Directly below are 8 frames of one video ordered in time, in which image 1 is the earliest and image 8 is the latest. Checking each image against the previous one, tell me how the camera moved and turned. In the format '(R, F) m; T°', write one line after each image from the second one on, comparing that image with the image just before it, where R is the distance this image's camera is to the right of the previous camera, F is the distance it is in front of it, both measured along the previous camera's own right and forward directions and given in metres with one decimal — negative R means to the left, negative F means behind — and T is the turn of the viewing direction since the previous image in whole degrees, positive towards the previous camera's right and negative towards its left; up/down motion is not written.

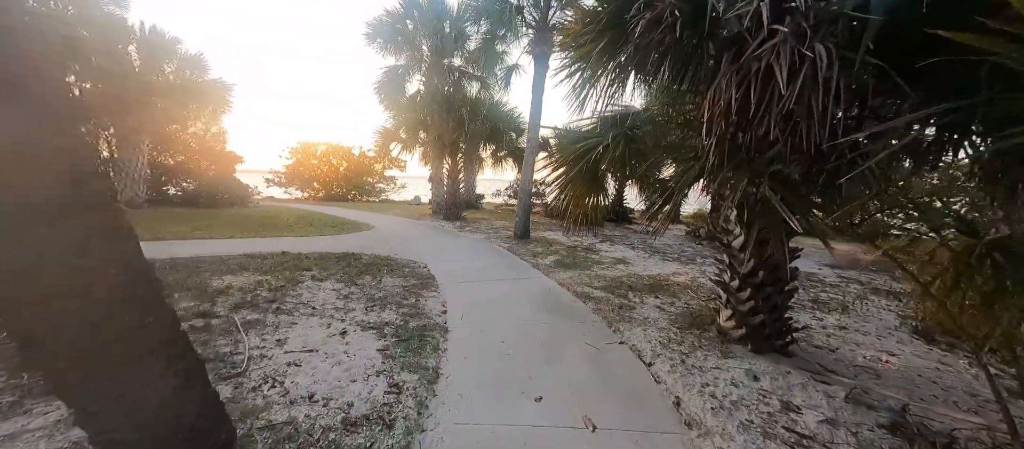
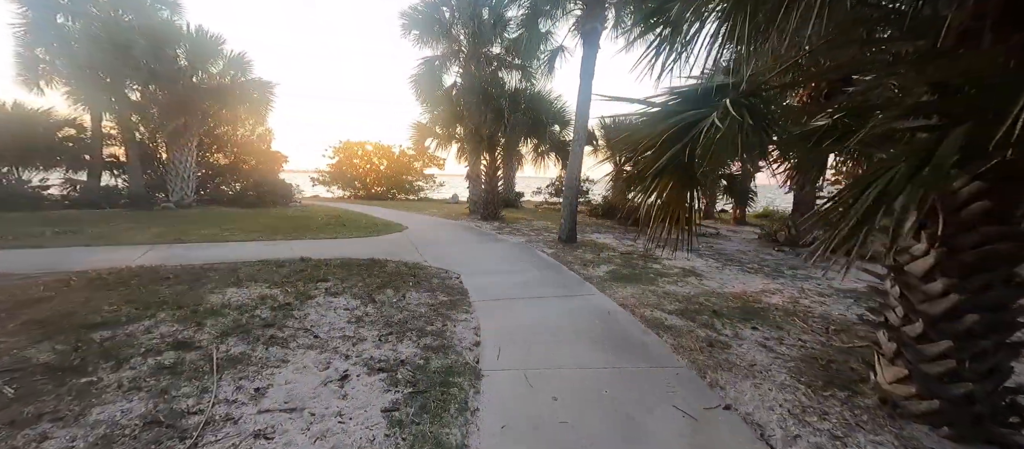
(-0.1, +0.8) m; -6°
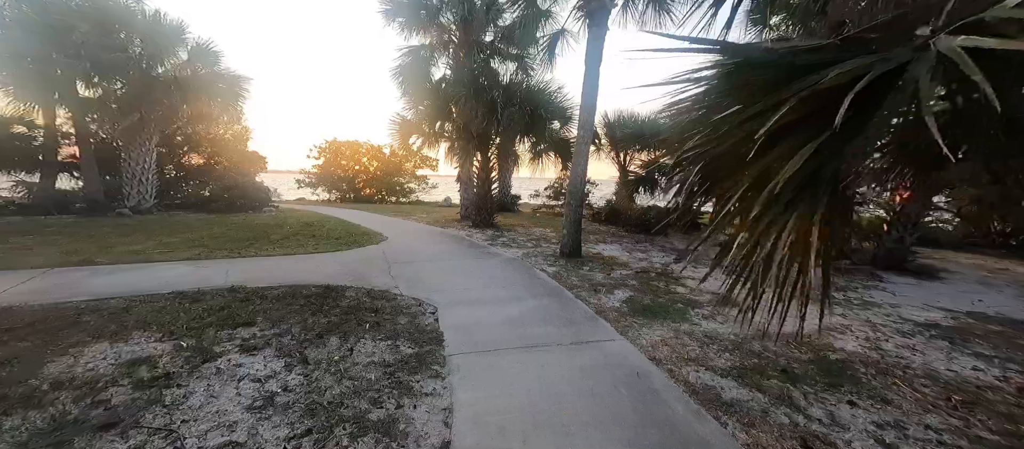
(+0.1, +1.0) m; 0°
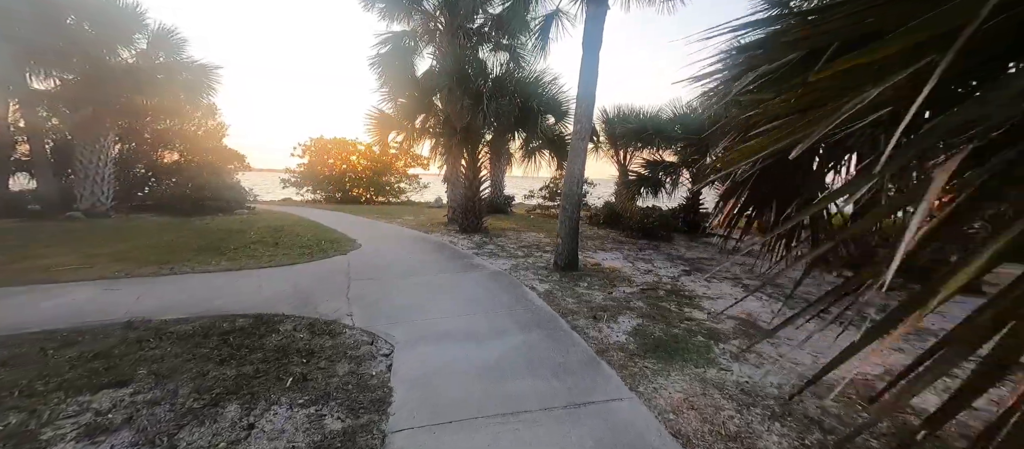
(+0.2, +0.7) m; 0°
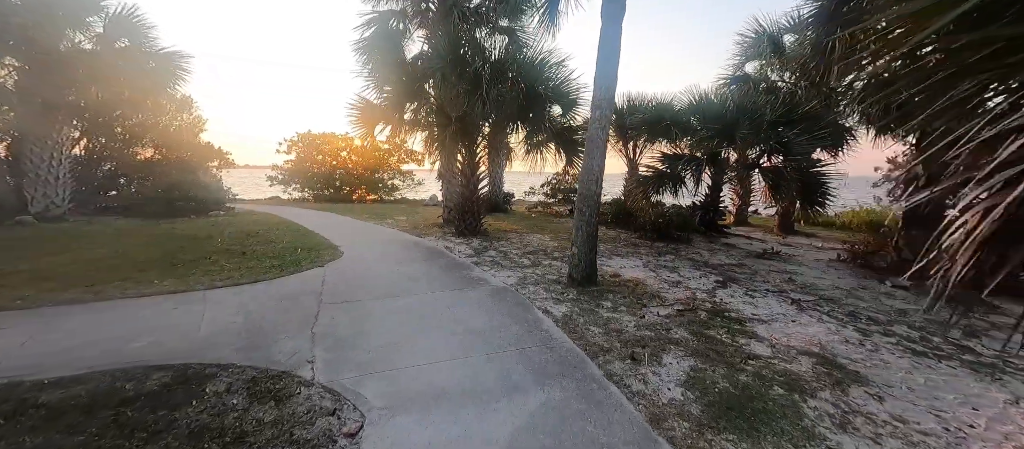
(-0.1, +0.8) m; 0°
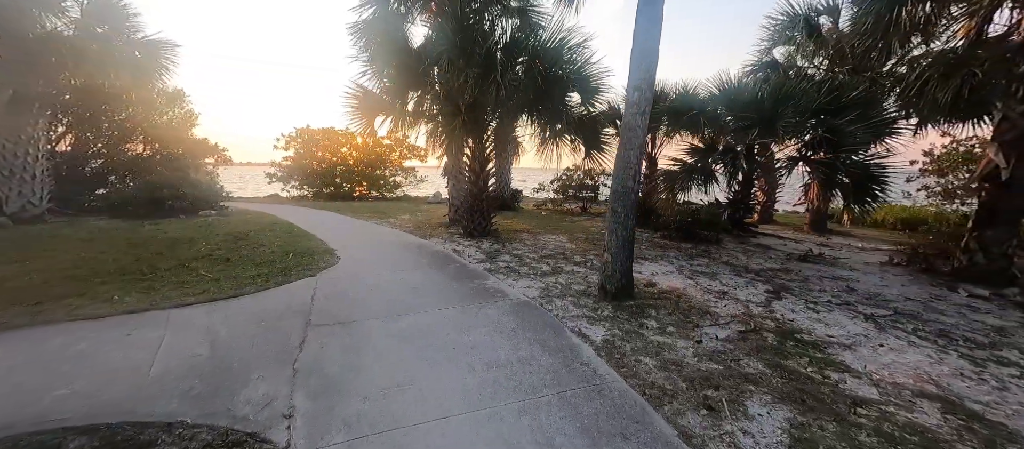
(-0.2, +0.6) m; 0°
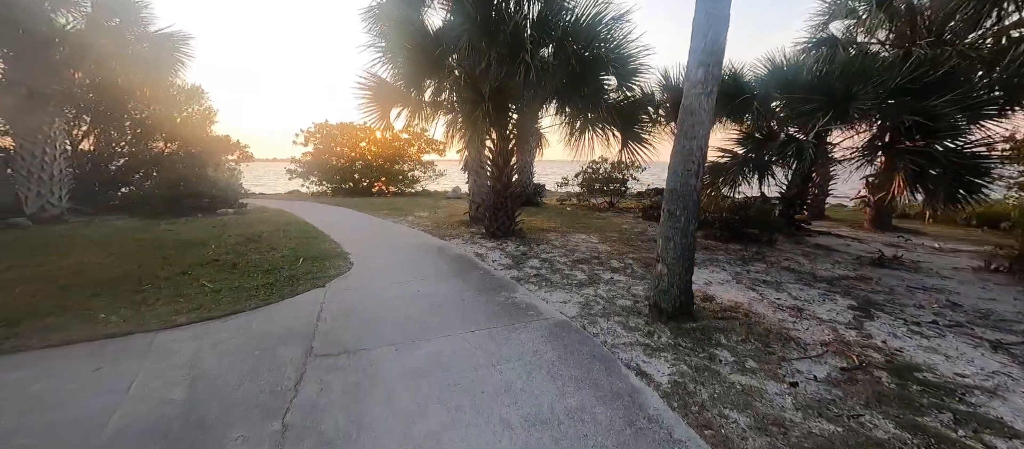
(-0.1, +0.5) m; -3°
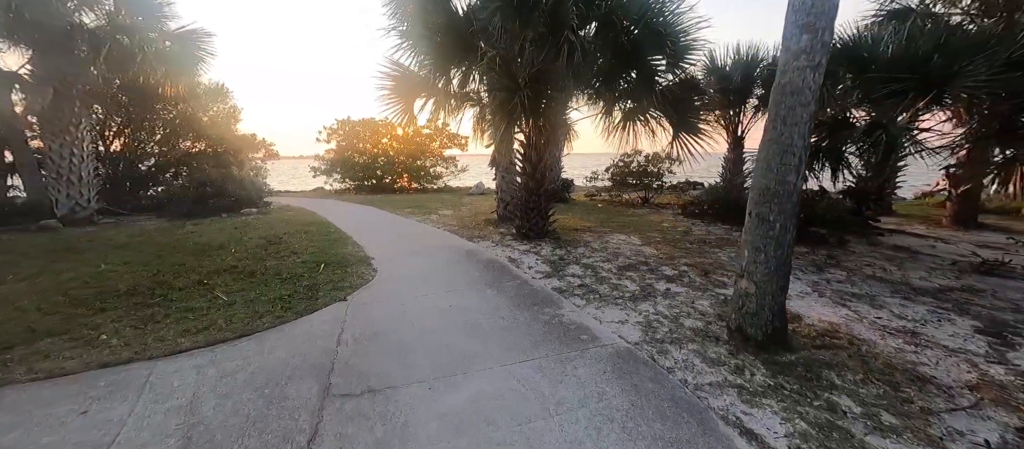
(-0.2, +0.5) m; -3°
